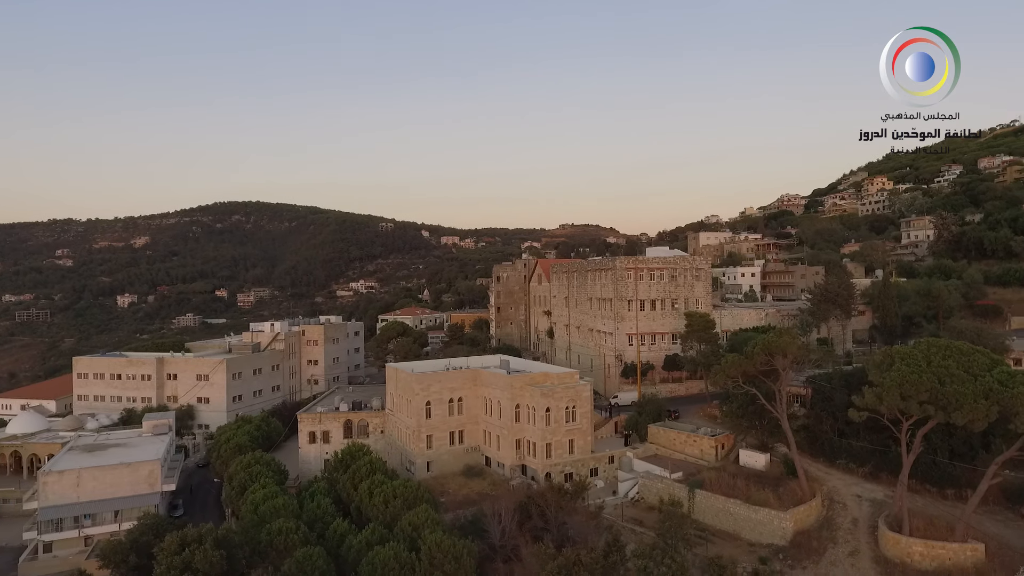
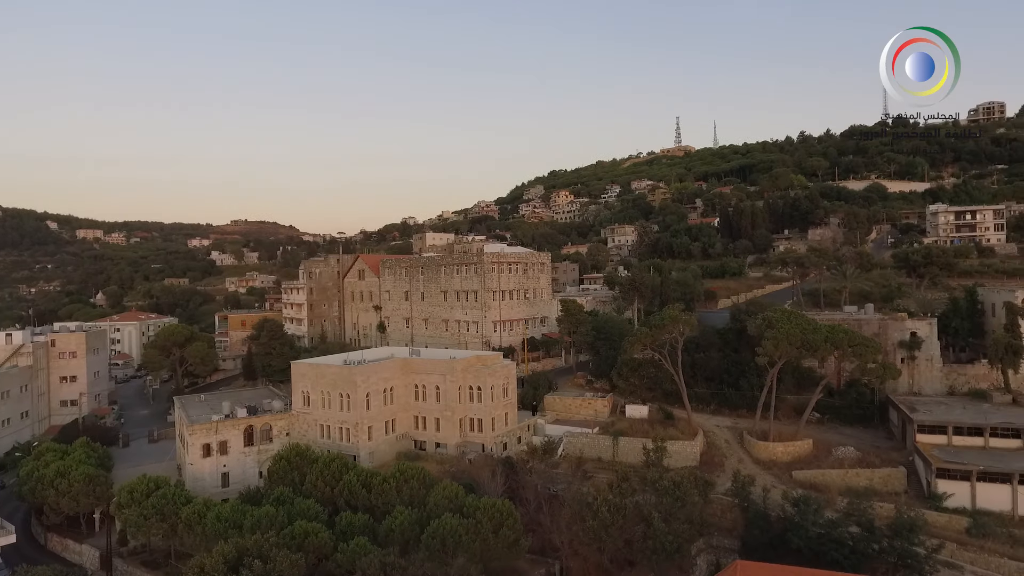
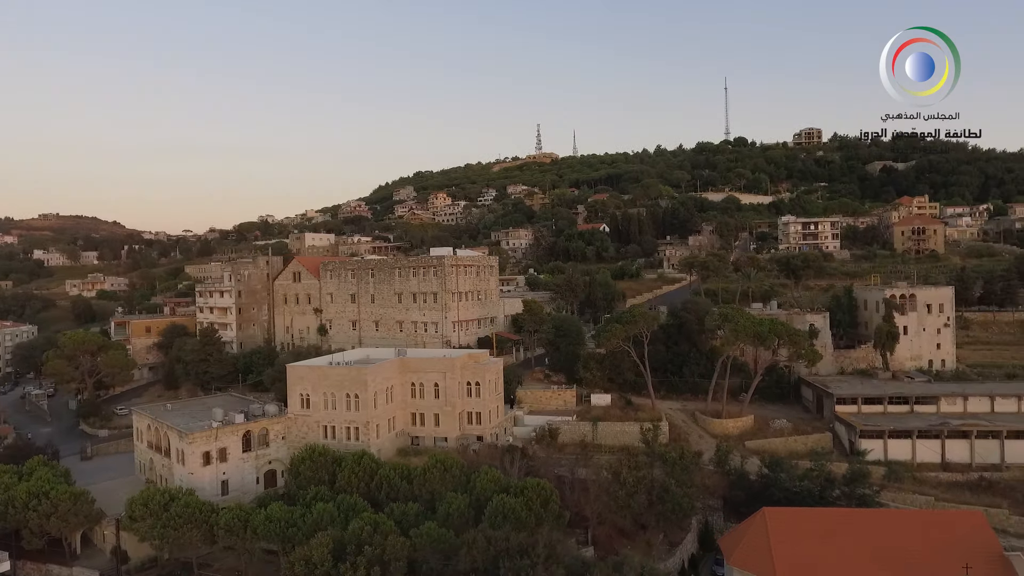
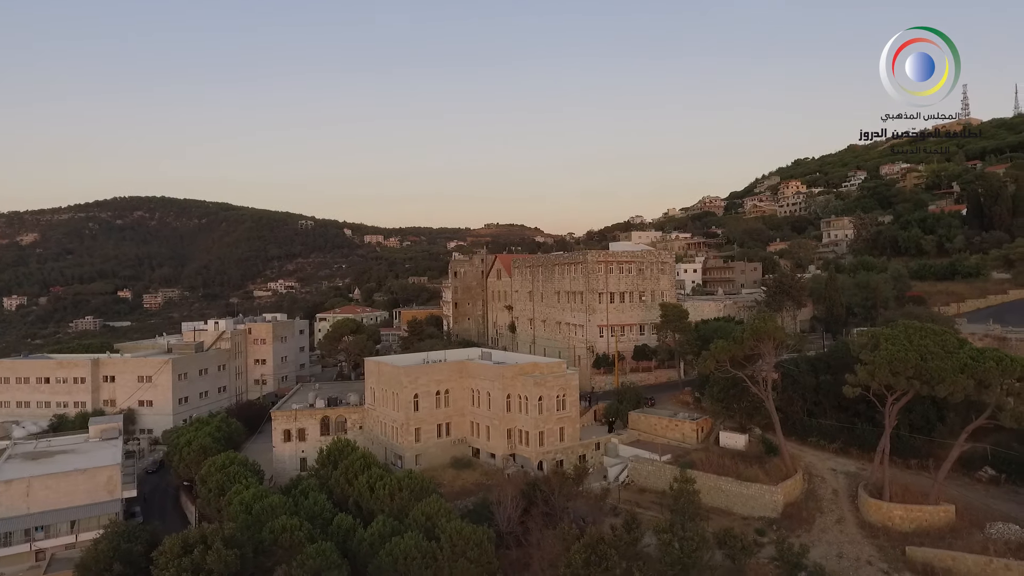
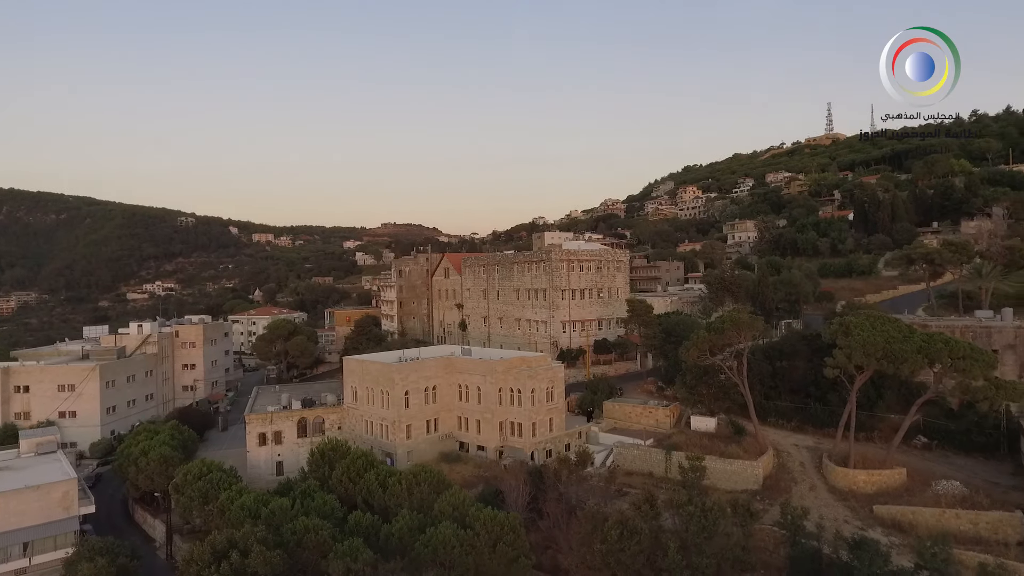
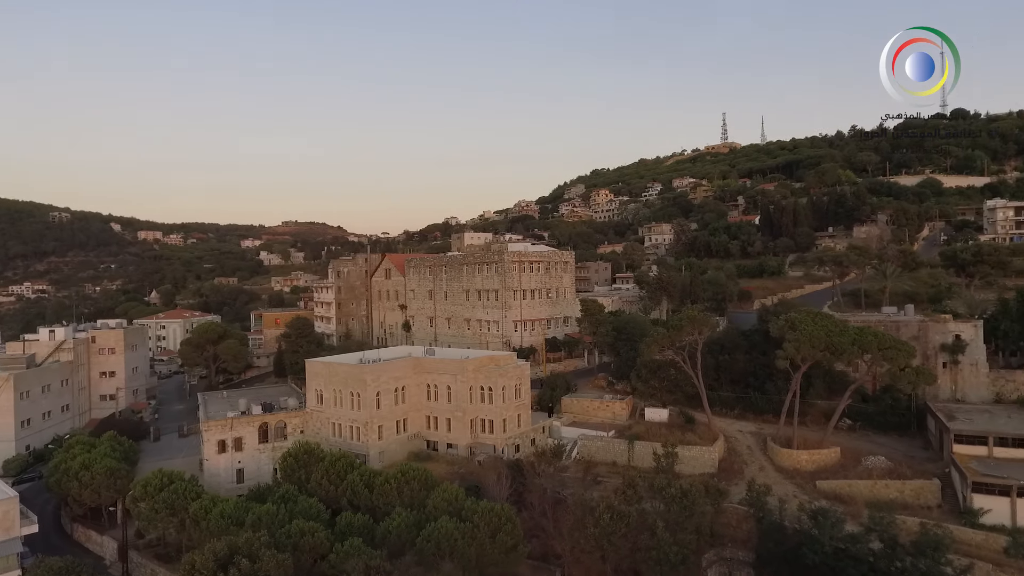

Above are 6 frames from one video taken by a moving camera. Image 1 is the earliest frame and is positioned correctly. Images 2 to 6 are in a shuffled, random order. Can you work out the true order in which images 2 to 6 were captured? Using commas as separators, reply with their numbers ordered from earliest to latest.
4, 5, 6, 2, 3
